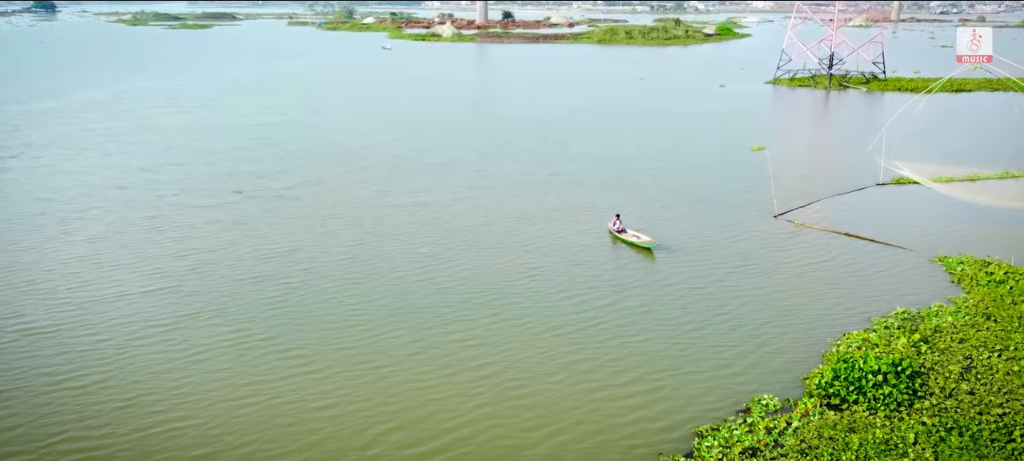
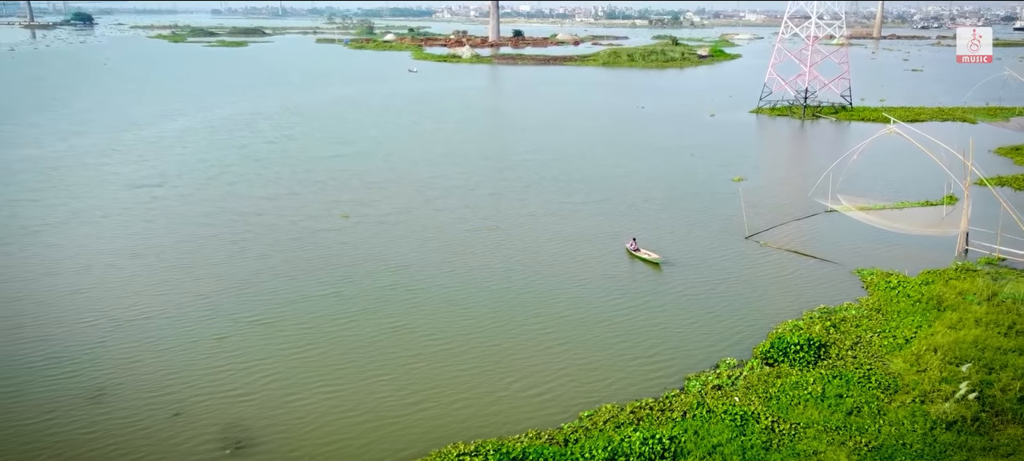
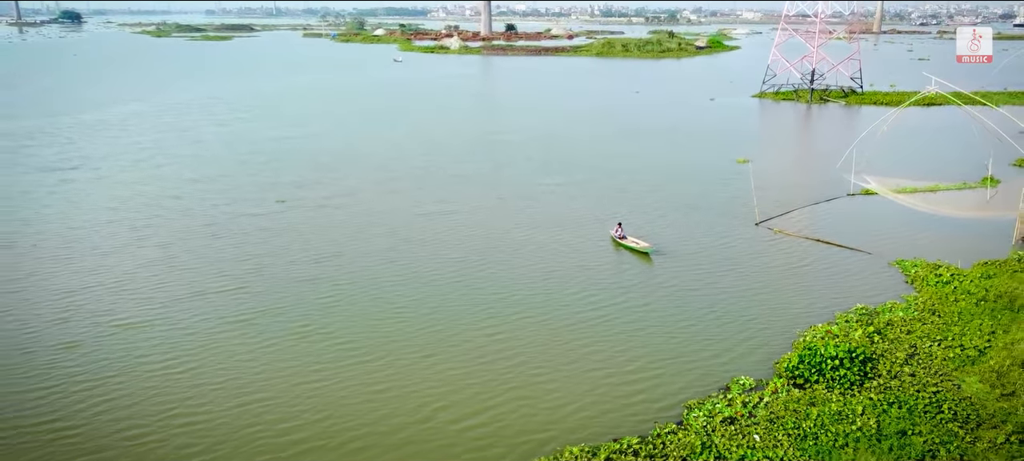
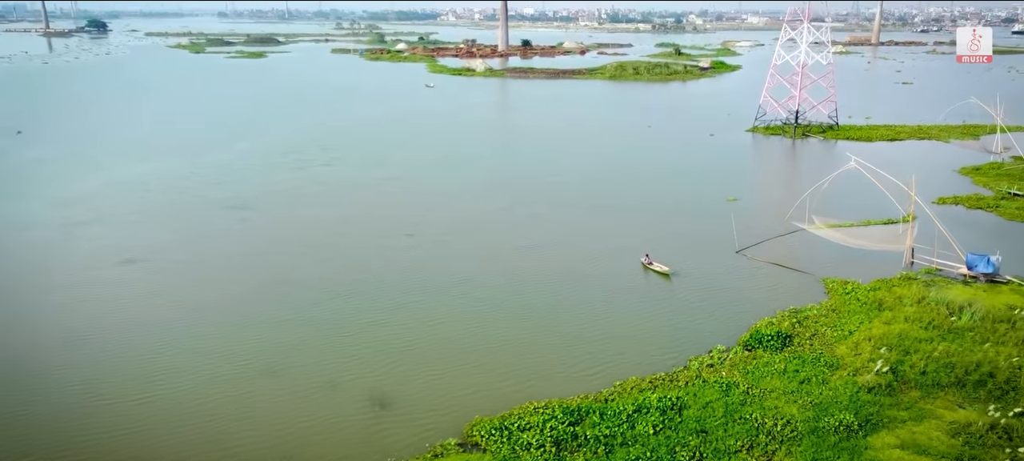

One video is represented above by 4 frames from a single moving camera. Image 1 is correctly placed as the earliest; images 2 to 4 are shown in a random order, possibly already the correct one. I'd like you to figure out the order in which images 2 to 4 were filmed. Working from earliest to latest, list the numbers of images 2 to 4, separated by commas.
3, 2, 4
